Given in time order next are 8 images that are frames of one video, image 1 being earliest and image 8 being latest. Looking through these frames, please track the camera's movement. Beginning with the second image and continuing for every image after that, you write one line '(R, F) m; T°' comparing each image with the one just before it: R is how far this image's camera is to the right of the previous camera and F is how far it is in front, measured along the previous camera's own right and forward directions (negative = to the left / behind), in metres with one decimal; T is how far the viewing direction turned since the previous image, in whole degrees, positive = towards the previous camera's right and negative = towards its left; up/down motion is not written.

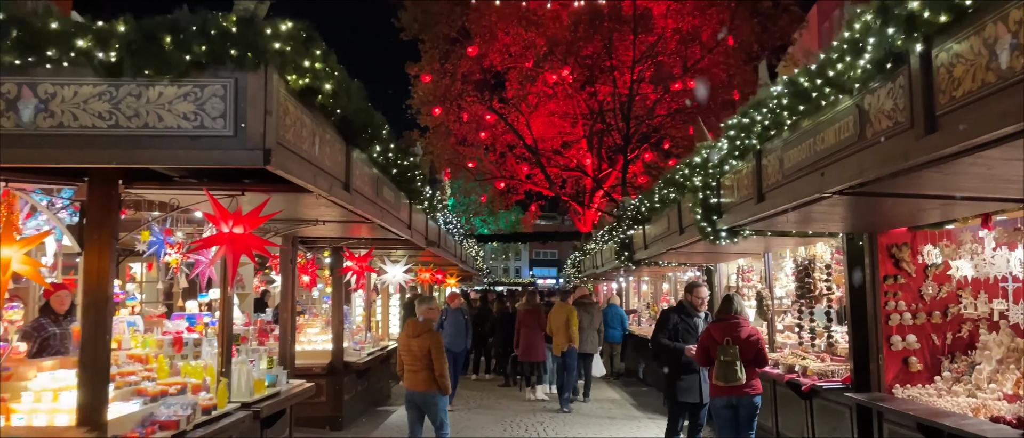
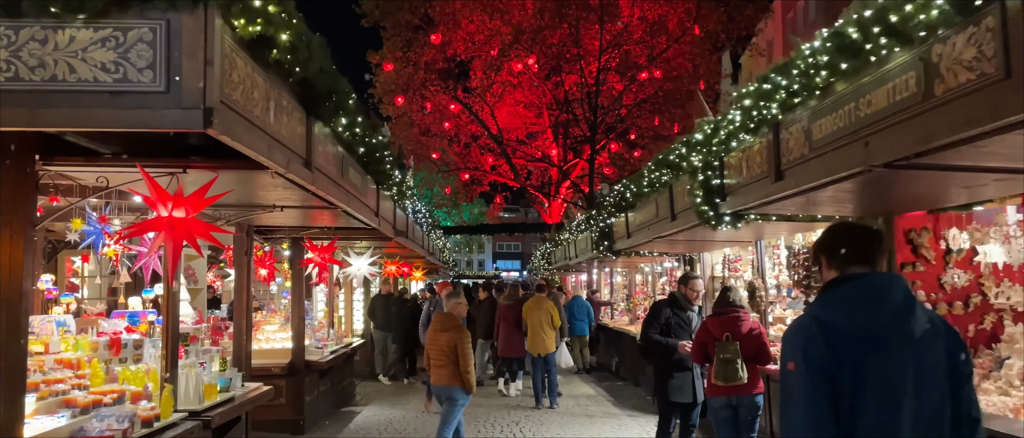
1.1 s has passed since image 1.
(-0.1, +0.6) m; +3°
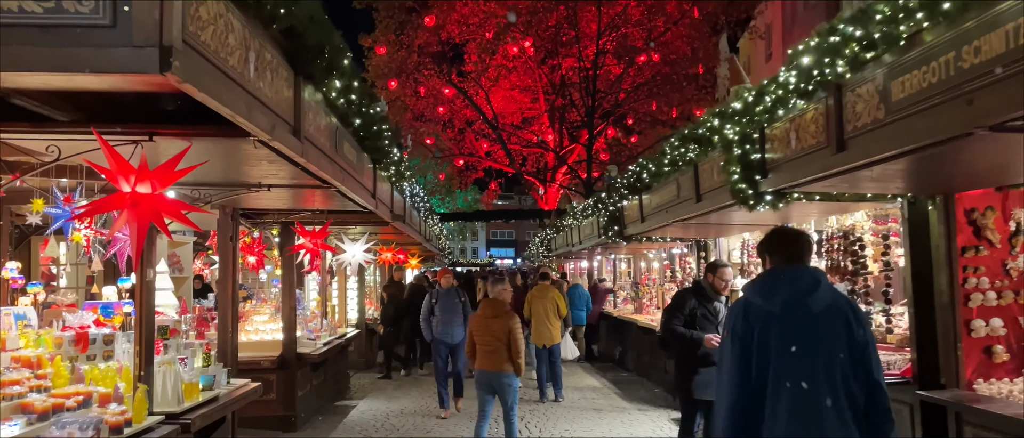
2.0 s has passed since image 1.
(-0.1, +0.5) m; +1°
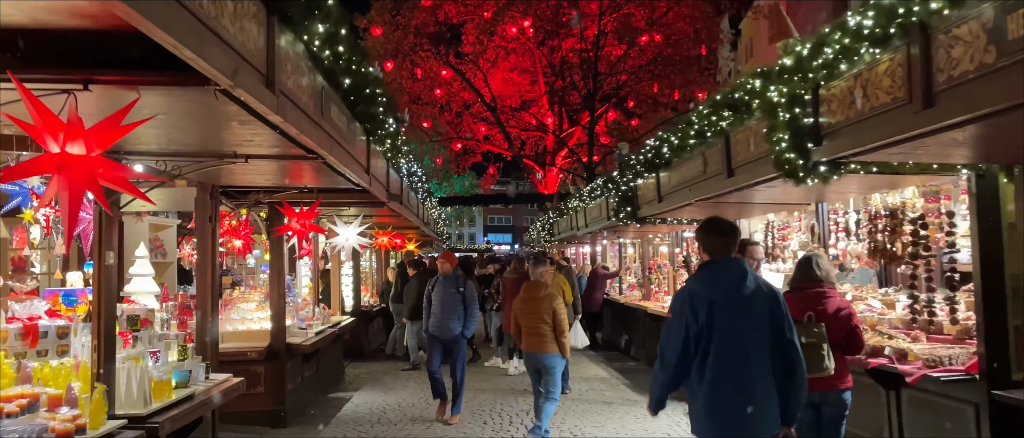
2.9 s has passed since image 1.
(-0.1, +0.6) m; 0°
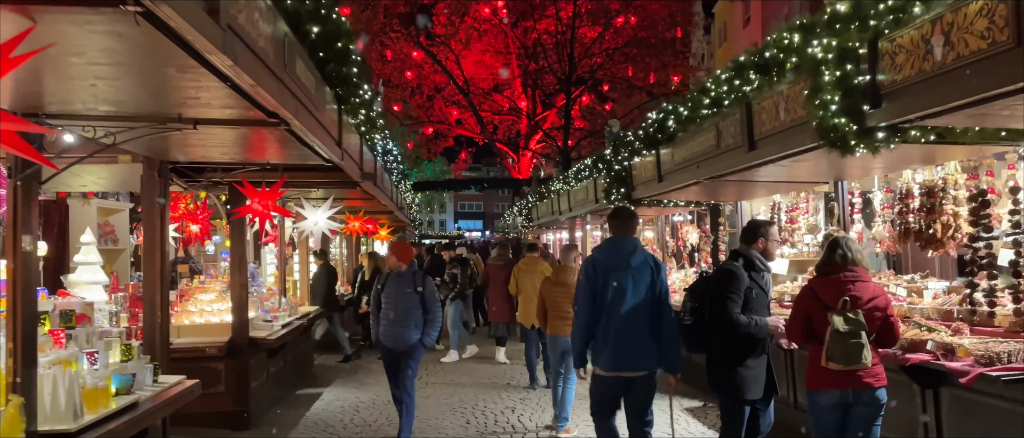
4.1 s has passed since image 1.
(-0.1, +0.6) m; +2°
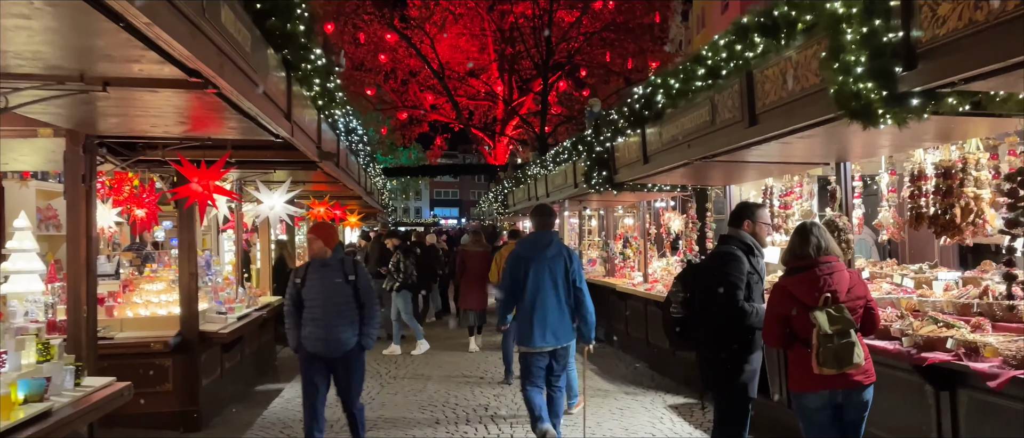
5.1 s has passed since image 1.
(0.0, +0.5) m; +2°
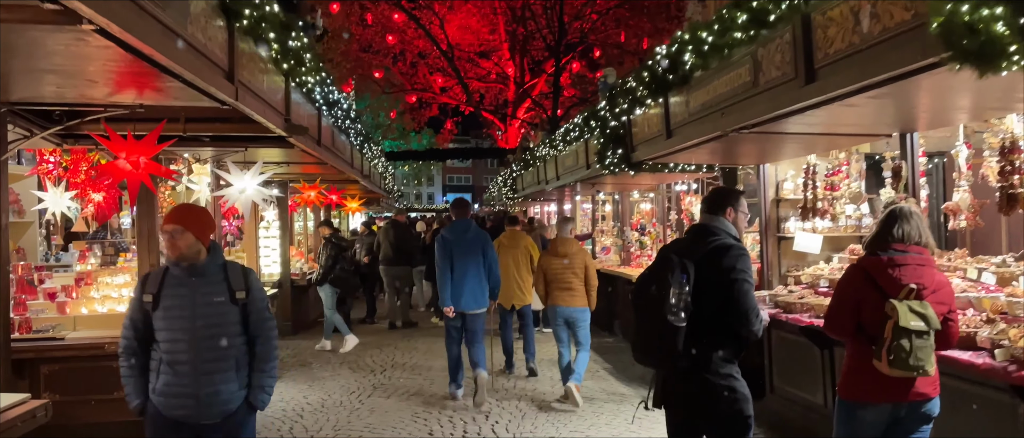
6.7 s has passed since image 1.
(+0.1, +0.8) m; -1°
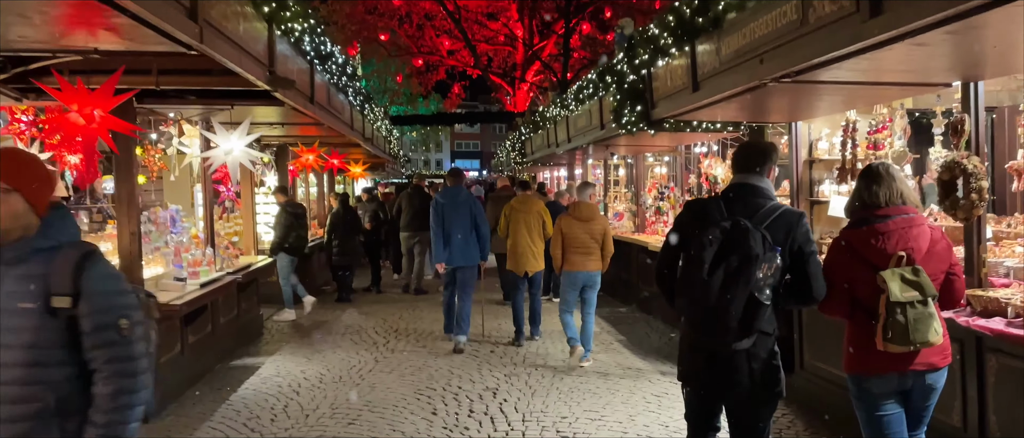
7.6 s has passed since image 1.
(0.0, +0.5) m; -1°
